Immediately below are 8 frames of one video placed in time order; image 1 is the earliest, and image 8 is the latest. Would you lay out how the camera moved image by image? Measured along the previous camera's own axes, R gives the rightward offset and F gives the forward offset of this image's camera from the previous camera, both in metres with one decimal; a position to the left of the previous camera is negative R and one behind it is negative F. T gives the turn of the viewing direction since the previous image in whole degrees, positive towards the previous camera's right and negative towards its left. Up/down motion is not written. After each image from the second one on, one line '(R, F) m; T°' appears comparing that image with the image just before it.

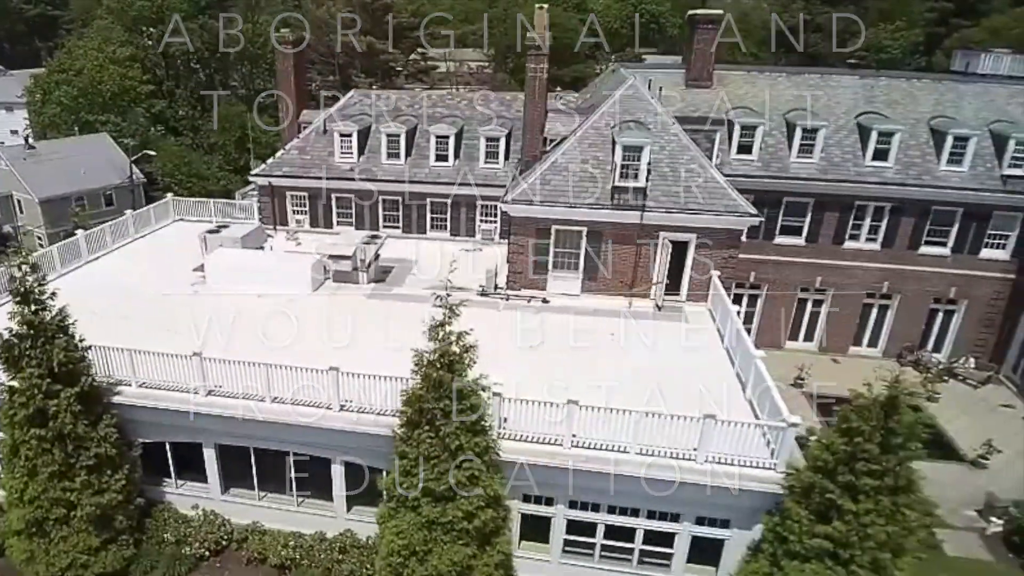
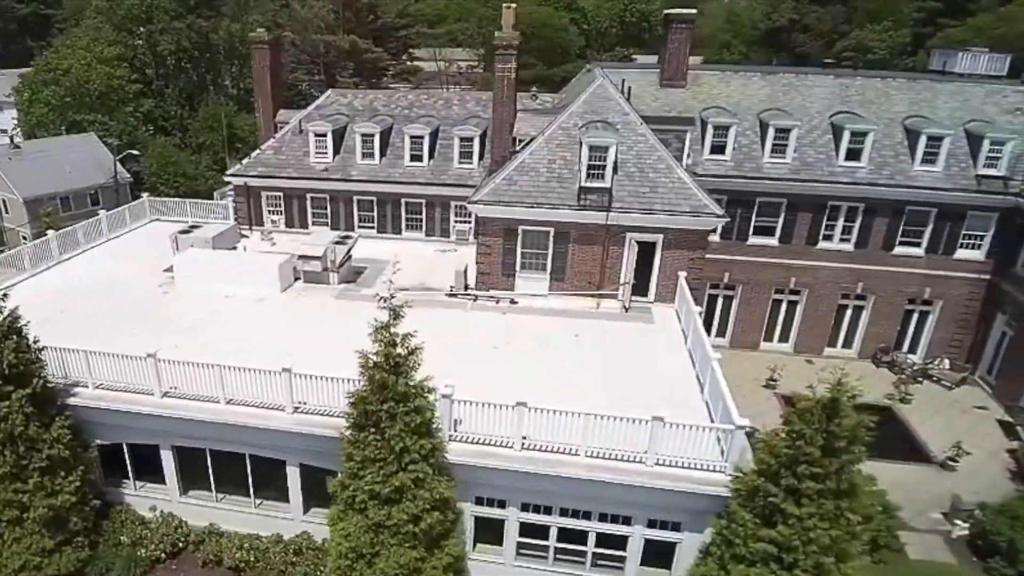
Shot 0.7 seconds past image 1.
(+1.0, +0.1) m; 0°
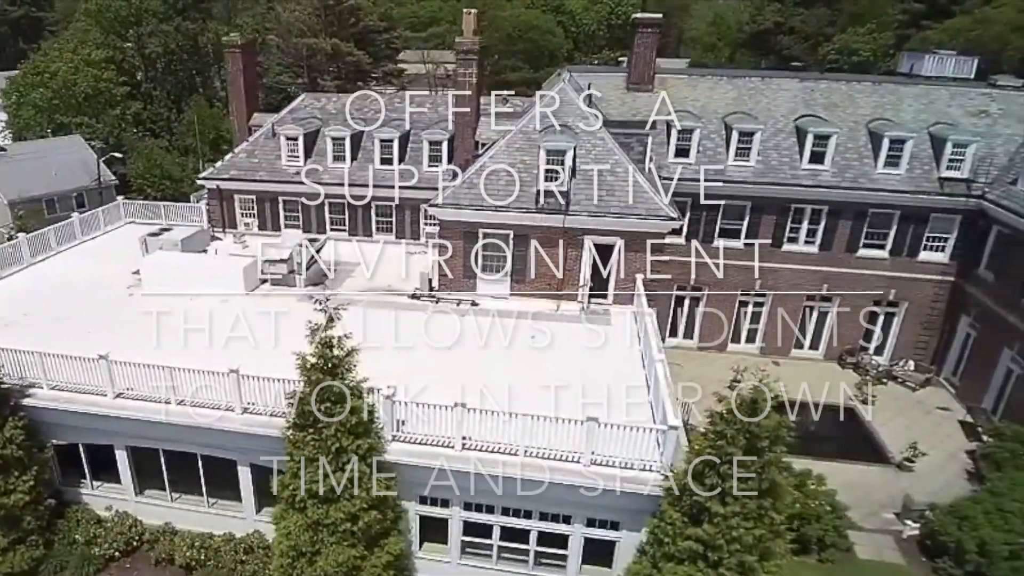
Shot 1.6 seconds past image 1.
(+1.3, -0.2) m; 0°
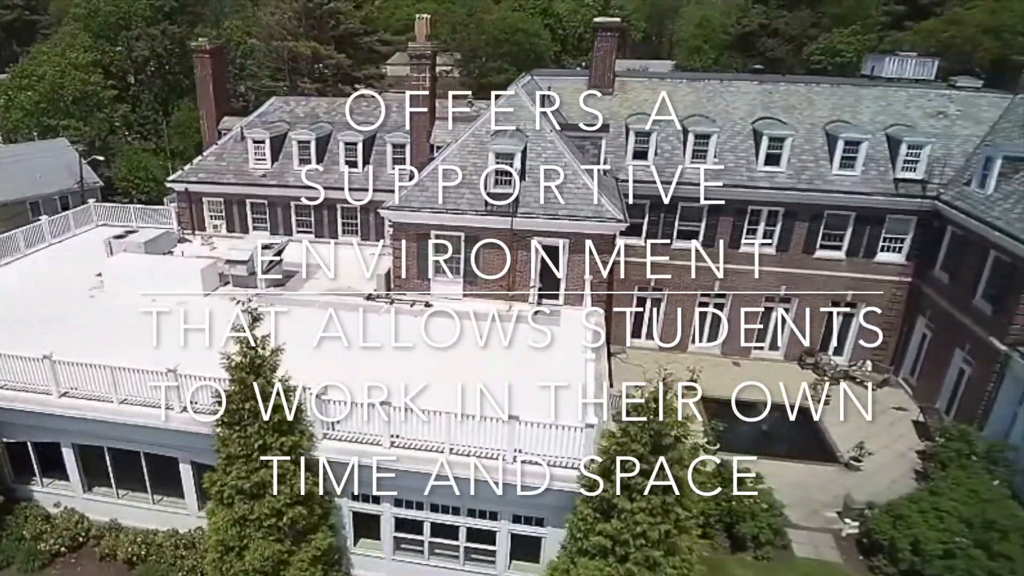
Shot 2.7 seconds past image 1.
(+1.6, -0.2) m; 0°
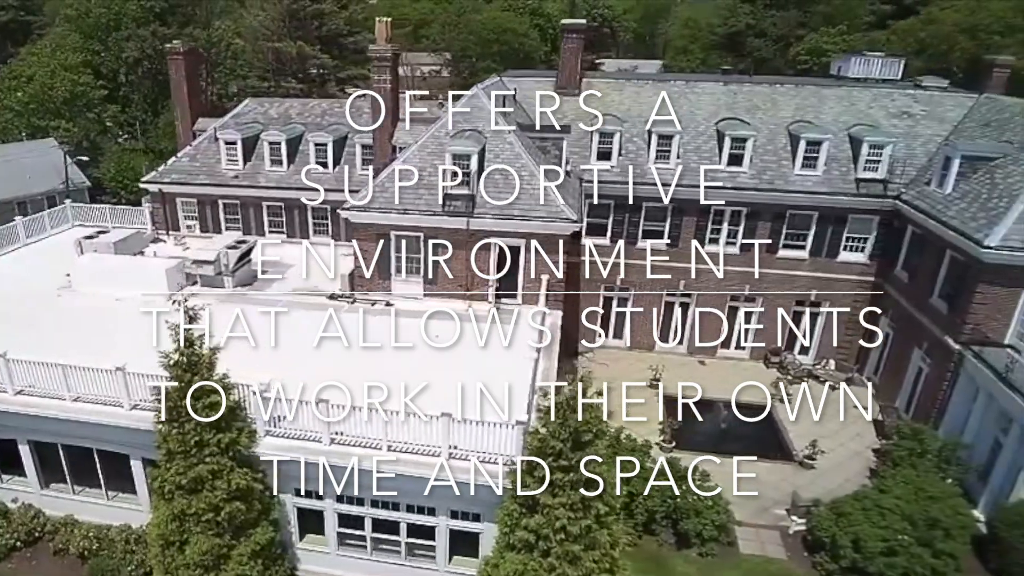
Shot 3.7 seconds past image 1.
(+1.4, -0.2) m; 0°
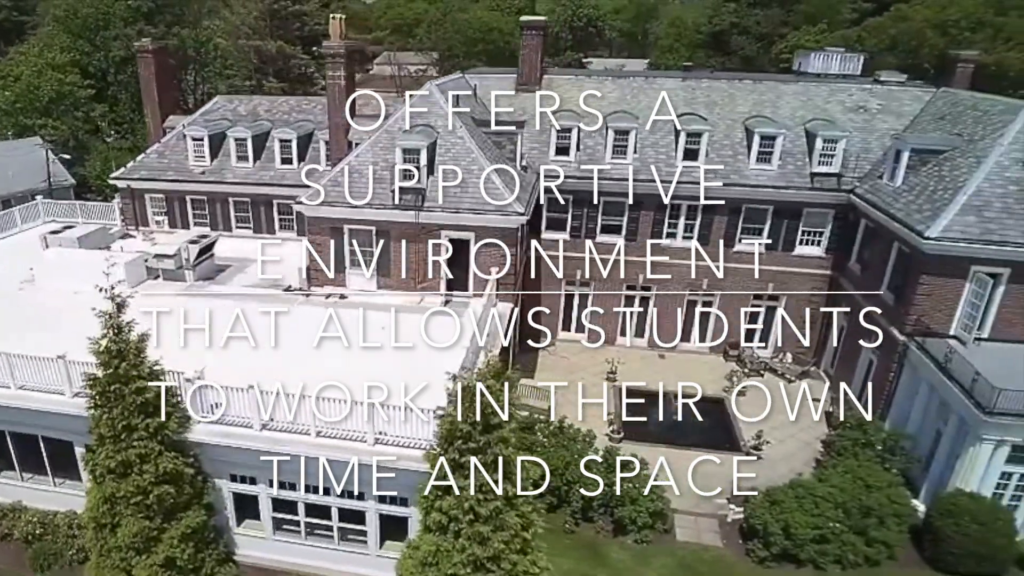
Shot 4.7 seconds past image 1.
(+1.7, -0.2) m; 0°
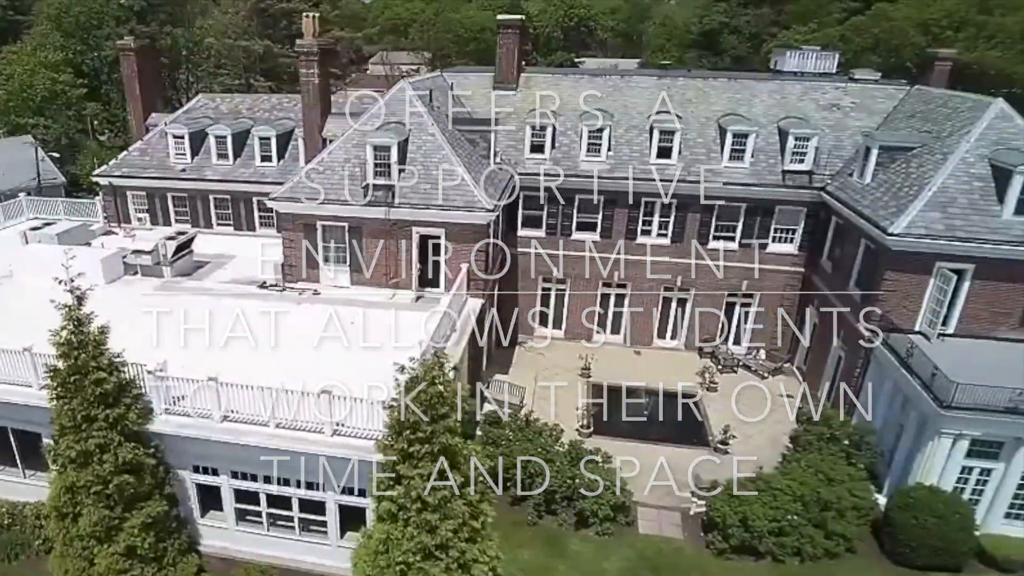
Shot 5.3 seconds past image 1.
(+1.0, -0.2) m; 0°
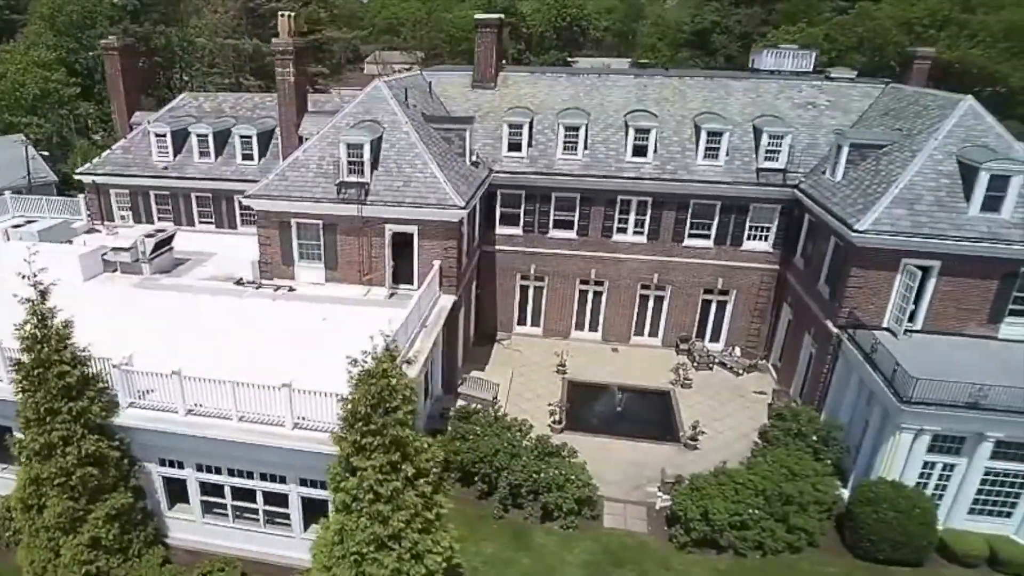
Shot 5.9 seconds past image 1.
(+0.9, -0.2) m; 0°
